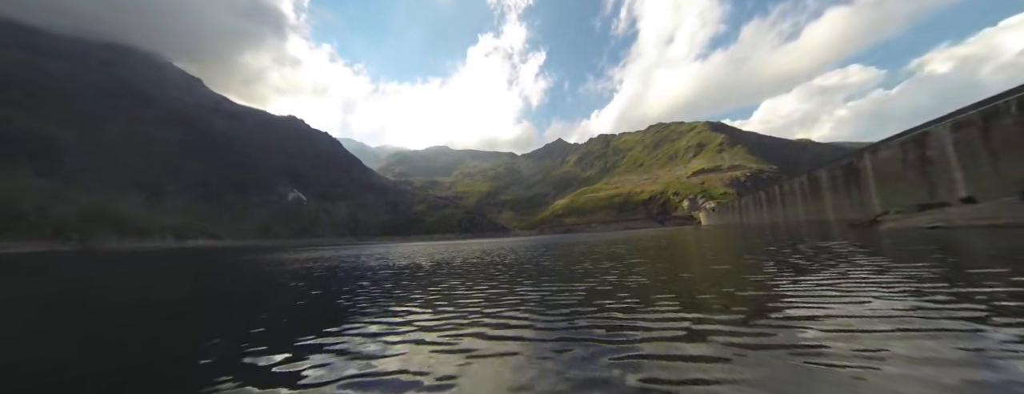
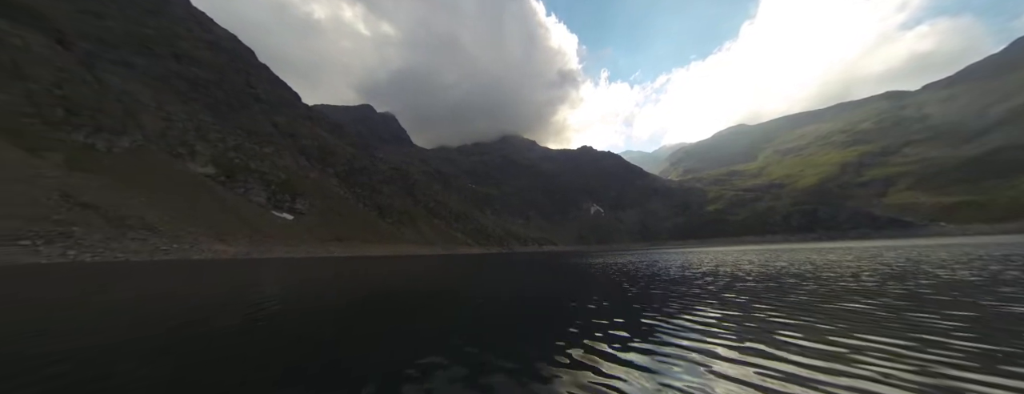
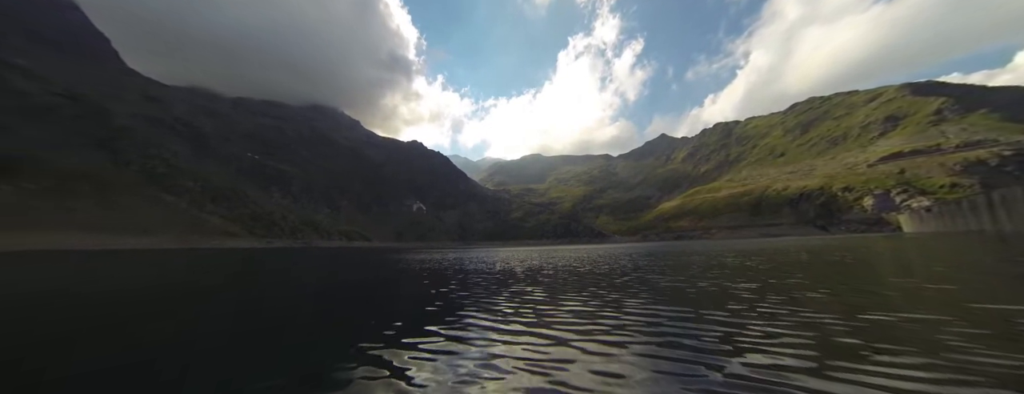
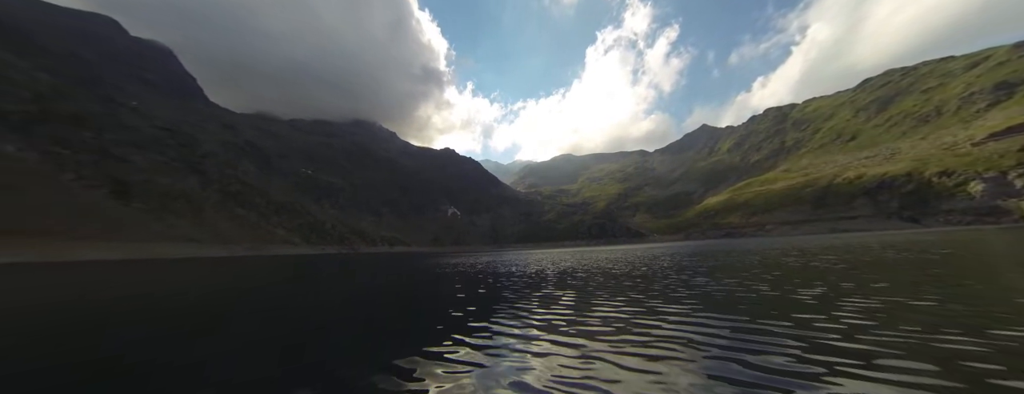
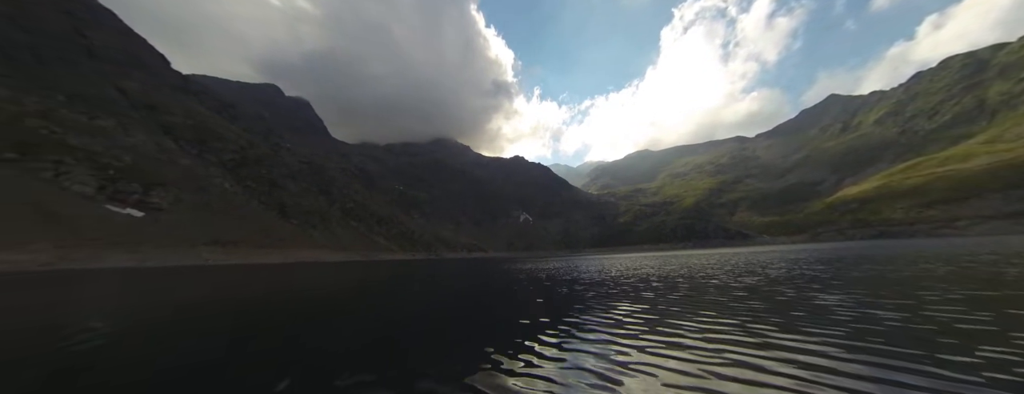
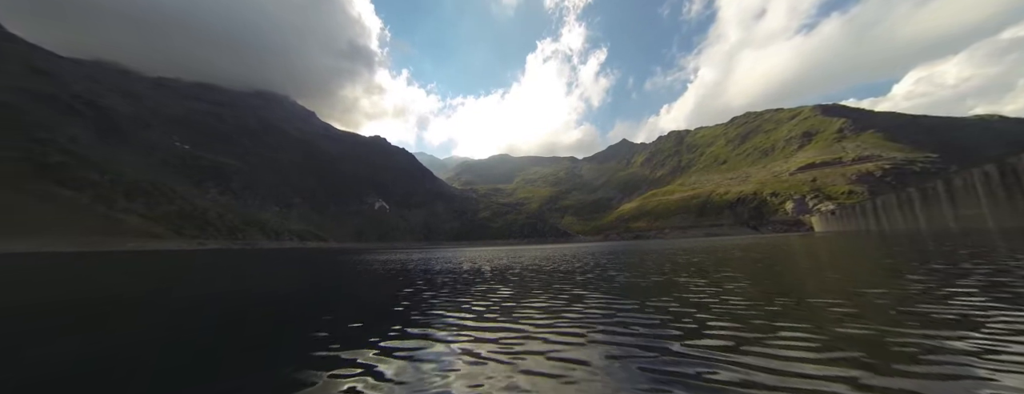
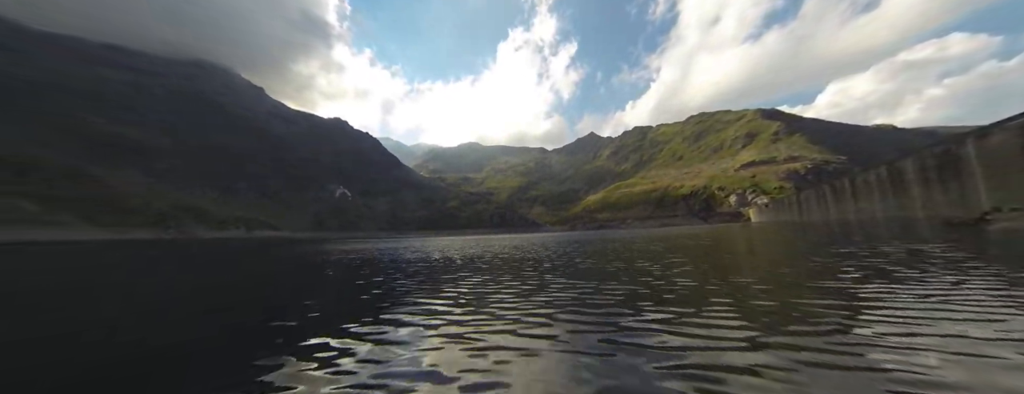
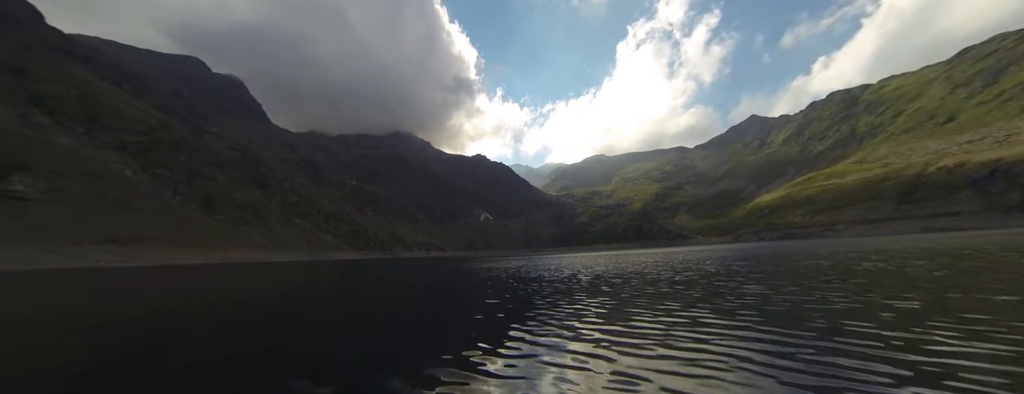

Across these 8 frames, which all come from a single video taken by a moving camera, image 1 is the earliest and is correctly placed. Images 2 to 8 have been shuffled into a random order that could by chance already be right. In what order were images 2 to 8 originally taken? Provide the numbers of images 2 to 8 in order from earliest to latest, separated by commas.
7, 6, 3, 4, 8, 5, 2
